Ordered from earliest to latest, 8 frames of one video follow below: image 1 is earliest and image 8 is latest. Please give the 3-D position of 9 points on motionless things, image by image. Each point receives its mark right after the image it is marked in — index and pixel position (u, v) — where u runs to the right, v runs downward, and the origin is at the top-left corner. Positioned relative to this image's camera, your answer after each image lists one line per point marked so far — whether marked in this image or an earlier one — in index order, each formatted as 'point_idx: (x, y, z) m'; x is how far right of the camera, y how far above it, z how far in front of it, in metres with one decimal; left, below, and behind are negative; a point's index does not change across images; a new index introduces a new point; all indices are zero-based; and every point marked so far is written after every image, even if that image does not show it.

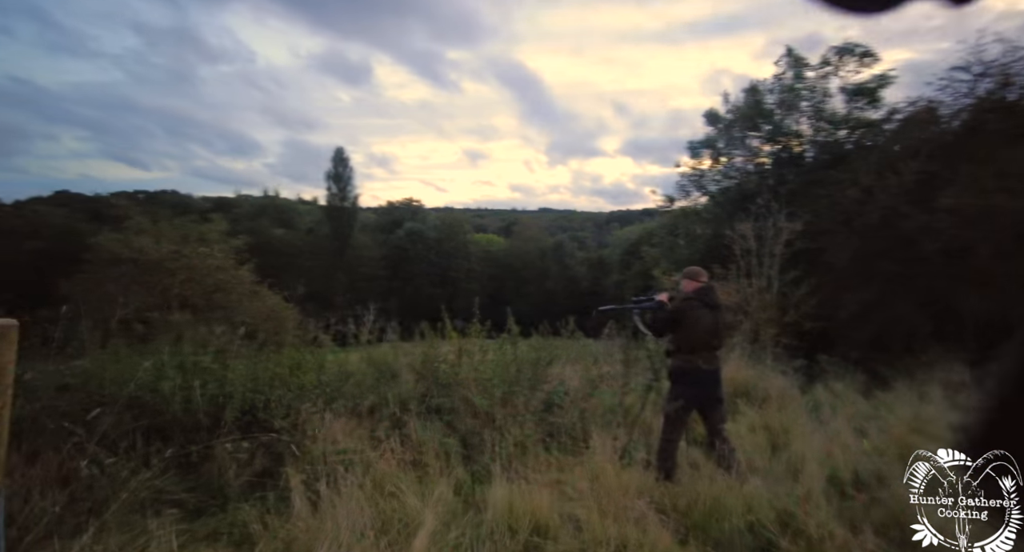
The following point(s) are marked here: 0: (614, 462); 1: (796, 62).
0: (+0.8, -1.4, +3.8) m
1: (+9.5, +7.1, +16.6) m
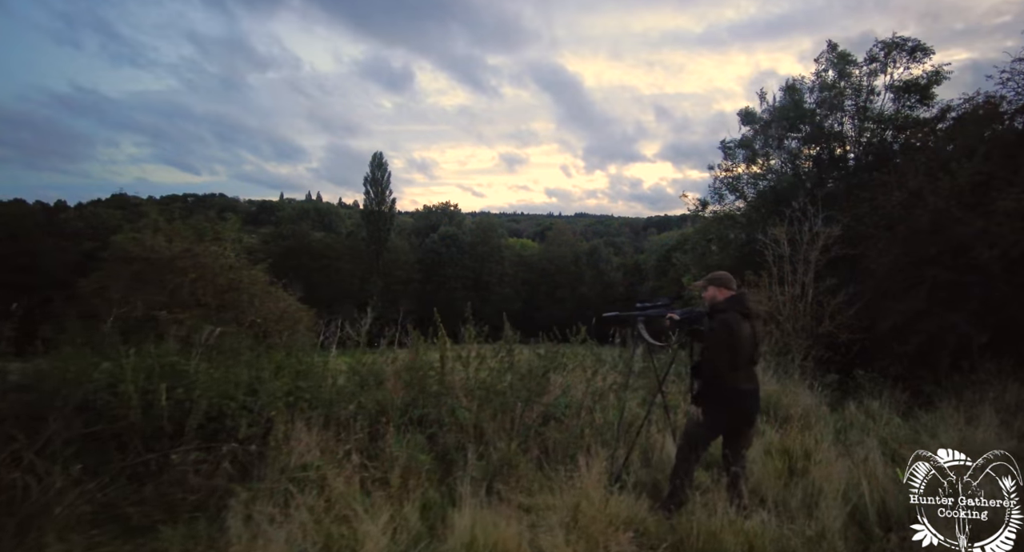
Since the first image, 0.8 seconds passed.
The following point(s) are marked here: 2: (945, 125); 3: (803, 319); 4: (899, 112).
0: (+0.6, -1.4, +3.4) m
1: (+10.3, +6.8, +15.7) m
2: (+10.4, +3.6, +12.2) m
3: (+5.8, -0.9, +10.1) m
4: (+11.6, +5.0, +15.1) m
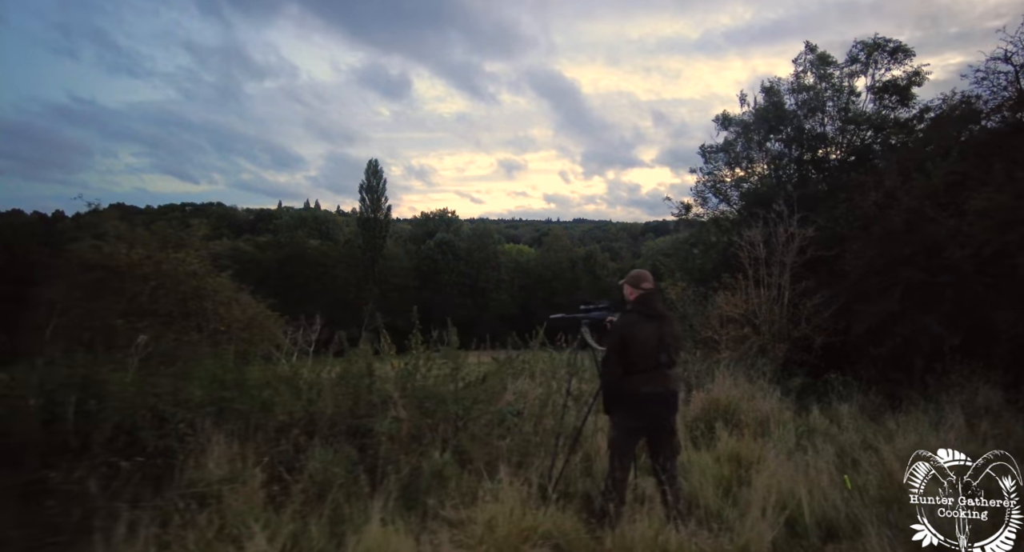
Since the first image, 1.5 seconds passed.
0: (+0.1, -1.4, +3.3) m
1: (+9.6, +6.7, +15.7) m
2: (+9.9, +3.6, +12.1) m
3: (+5.3, -0.9, +10.0) m
4: (+11.0, +4.9, +15.1) m
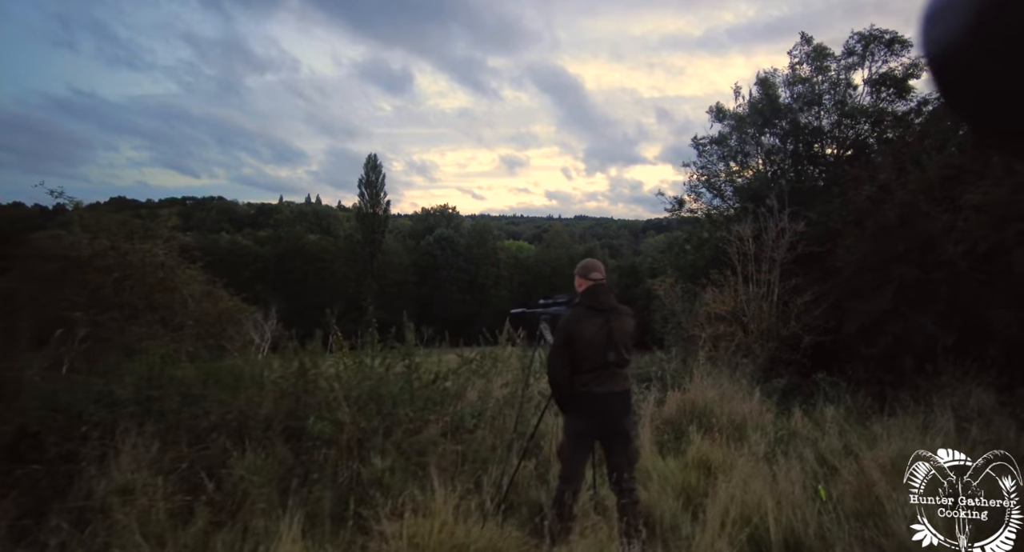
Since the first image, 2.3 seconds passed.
0: (-0.3, -1.4, +3.0) m
1: (+9.3, +6.8, +15.4) m
2: (+9.5, +3.7, +11.8) m
3: (+4.9, -0.8, +9.7) m
4: (+10.7, +5.0, +14.8) m
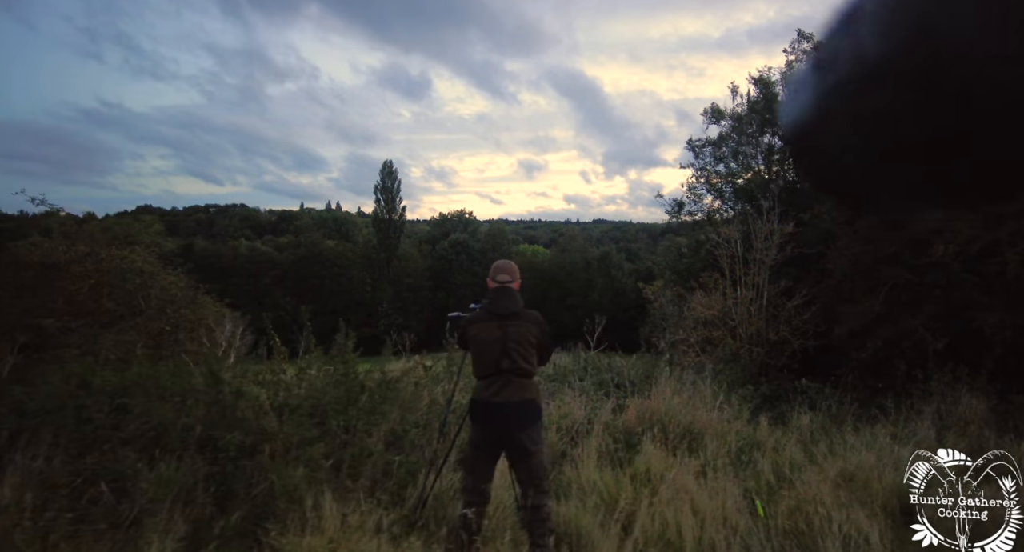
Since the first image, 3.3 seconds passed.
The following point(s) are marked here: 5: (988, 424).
0: (-0.8, -1.4, +2.8) m
1: (+9.1, +6.7, +15.0) m
2: (+9.2, +3.6, +11.4) m
3: (+4.5, -0.9, +9.4) m
4: (+10.5, +4.9, +14.3) m
5: (+5.1, -1.6, +5.4) m
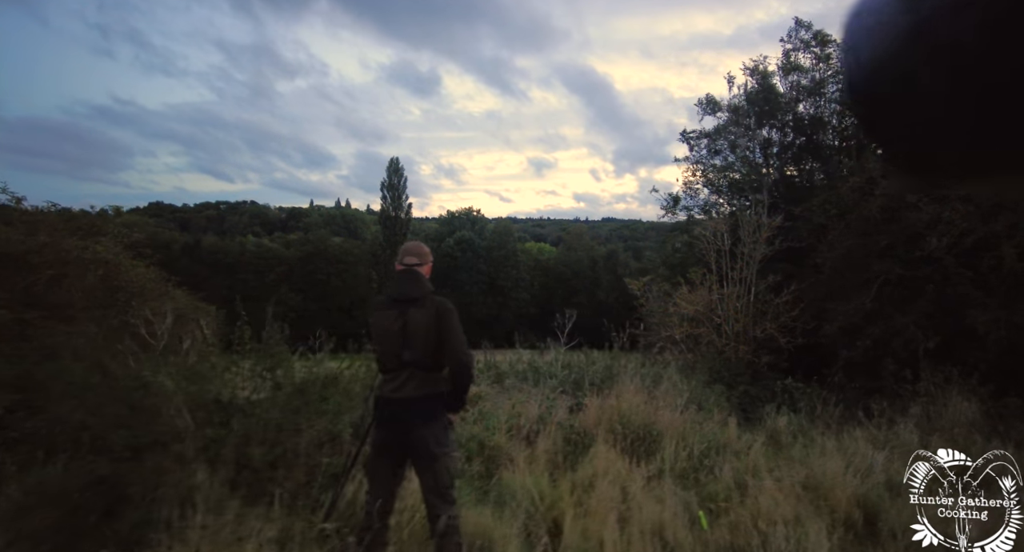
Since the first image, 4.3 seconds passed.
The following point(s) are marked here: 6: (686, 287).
0: (-1.3, -1.3, +2.5) m
1: (+8.8, +6.8, +14.5) m
2: (+8.8, +3.7, +10.9) m
3: (+4.1, -0.8, +9.0) m
4: (+10.1, +5.0, +13.8) m
5: (+4.6, -1.5, +5.0) m
6: (+3.5, -0.2, +10.1) m
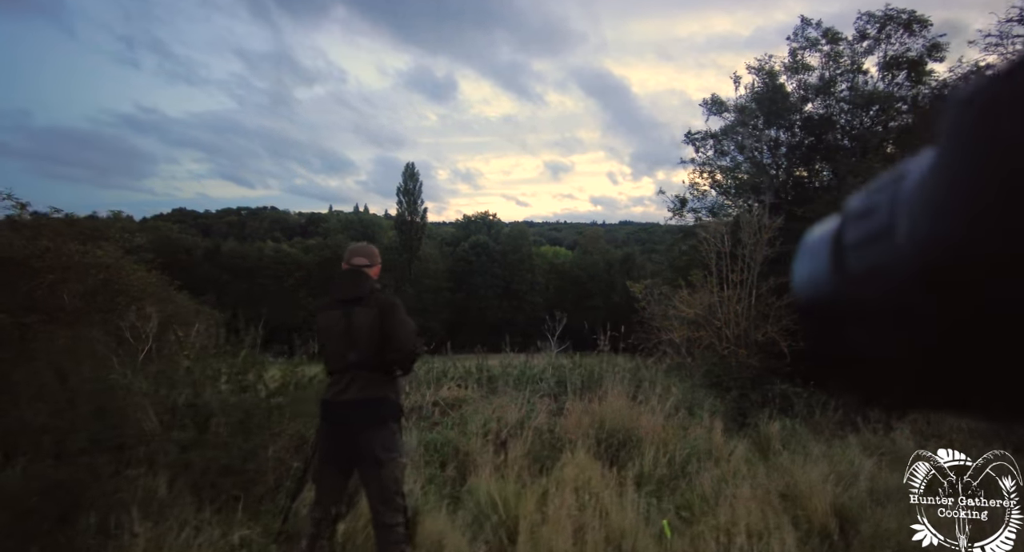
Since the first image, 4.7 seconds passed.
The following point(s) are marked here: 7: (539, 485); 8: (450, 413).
0: (-1.6, -1.3, +2.5) m
1: (+8.9, +6.7, +14.2) m
2: (+8.8, +3.7, +10.6) m
3: (+4.1, -0.8, +8.8) m
4: (+10.2, +4.9, +13.5) m
5: (+4.4, -1.5, +4.8) m
6: (+3.4, -0.3, +9.9) m
7: (+0.2, -1.5, +3.5) m
8: (-0.6, -1.4, +5.1) m
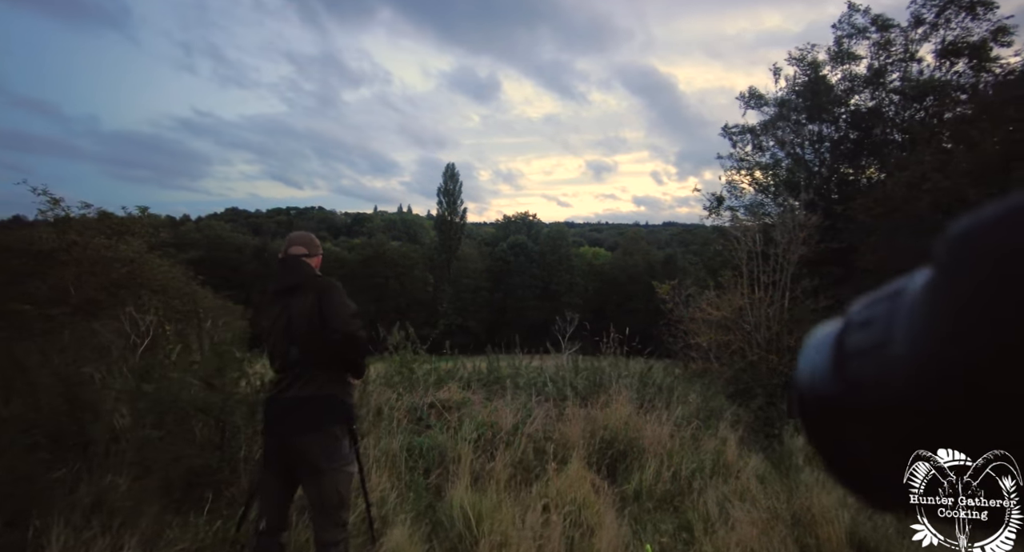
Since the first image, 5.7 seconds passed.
0: (-1.8, -1.3, +2.4) m
1: (+9.6, +6.7, +13.3) m
2: (+9.2, +3.6, +9.7) m
3: (+4.3, -0.9, +8.2) m
4: (+10.9, +4.8, +12.4) m
5: (+4.4, -1.6, +4.2) m
6: (+3.8, -0.3, +9.3) m
7: (+0.1, -1.4, +3.2) m
8: (-0.7, -1.4, +4.9) m
